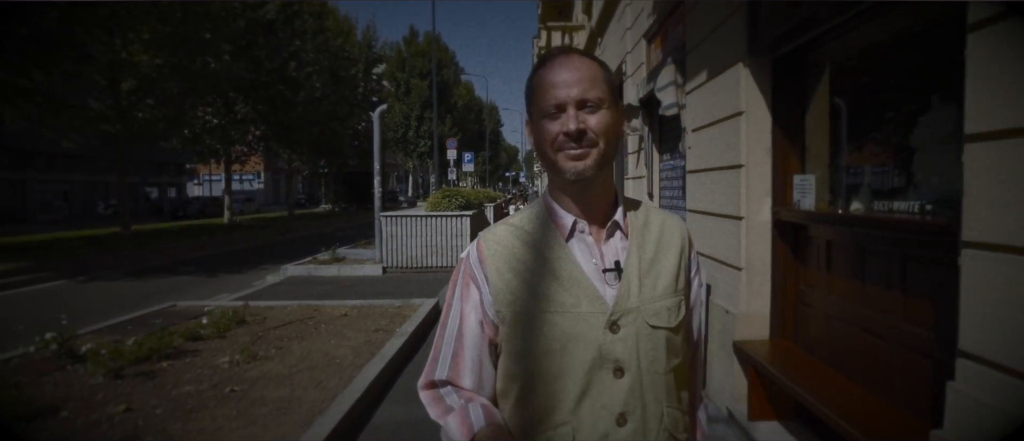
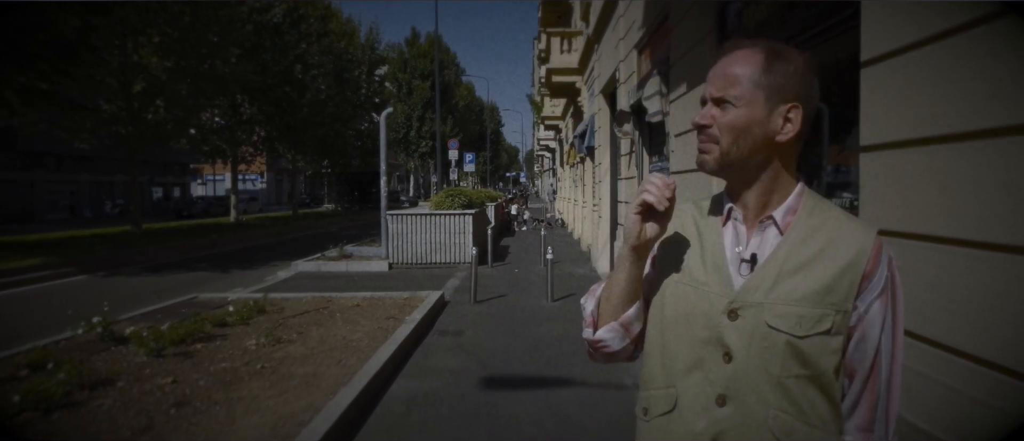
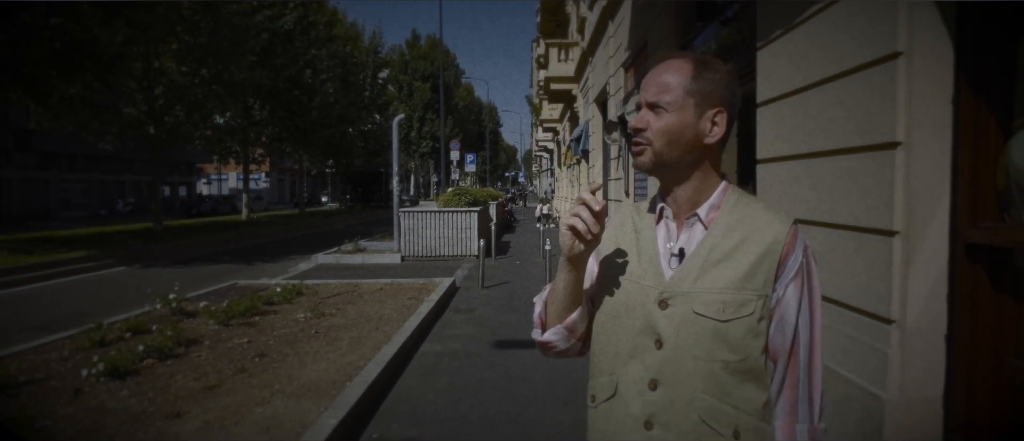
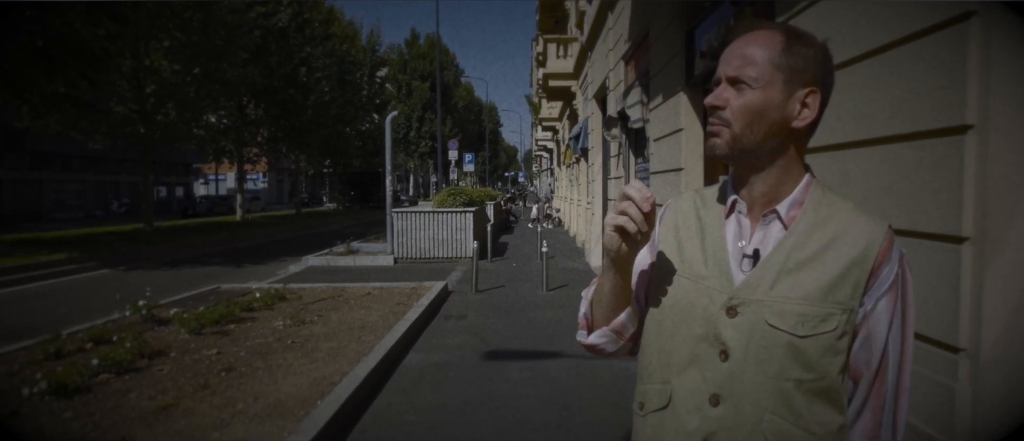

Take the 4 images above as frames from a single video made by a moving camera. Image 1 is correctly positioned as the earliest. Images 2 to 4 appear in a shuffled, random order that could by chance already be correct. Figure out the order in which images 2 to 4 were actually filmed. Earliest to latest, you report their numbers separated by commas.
2, 4, 3
